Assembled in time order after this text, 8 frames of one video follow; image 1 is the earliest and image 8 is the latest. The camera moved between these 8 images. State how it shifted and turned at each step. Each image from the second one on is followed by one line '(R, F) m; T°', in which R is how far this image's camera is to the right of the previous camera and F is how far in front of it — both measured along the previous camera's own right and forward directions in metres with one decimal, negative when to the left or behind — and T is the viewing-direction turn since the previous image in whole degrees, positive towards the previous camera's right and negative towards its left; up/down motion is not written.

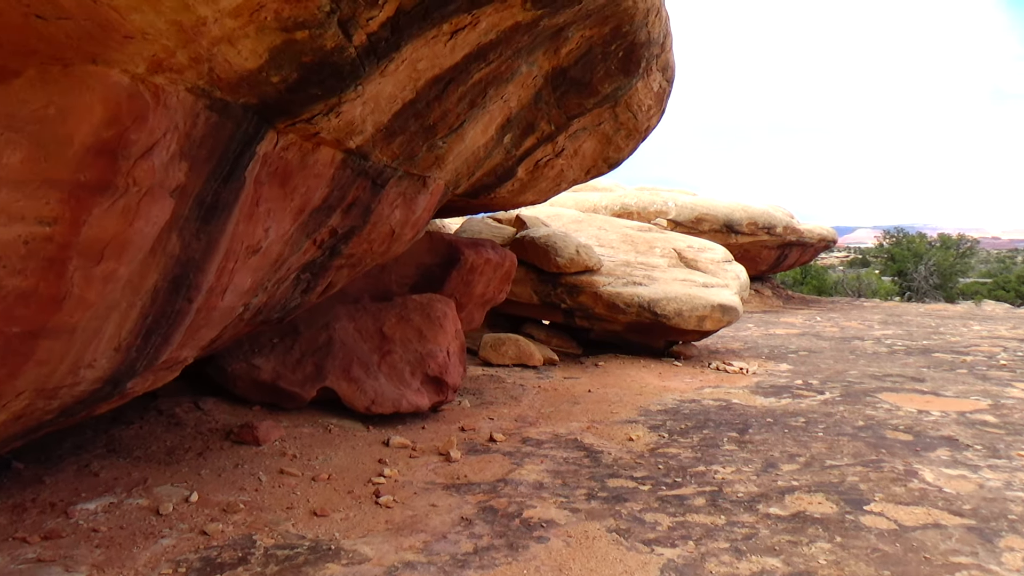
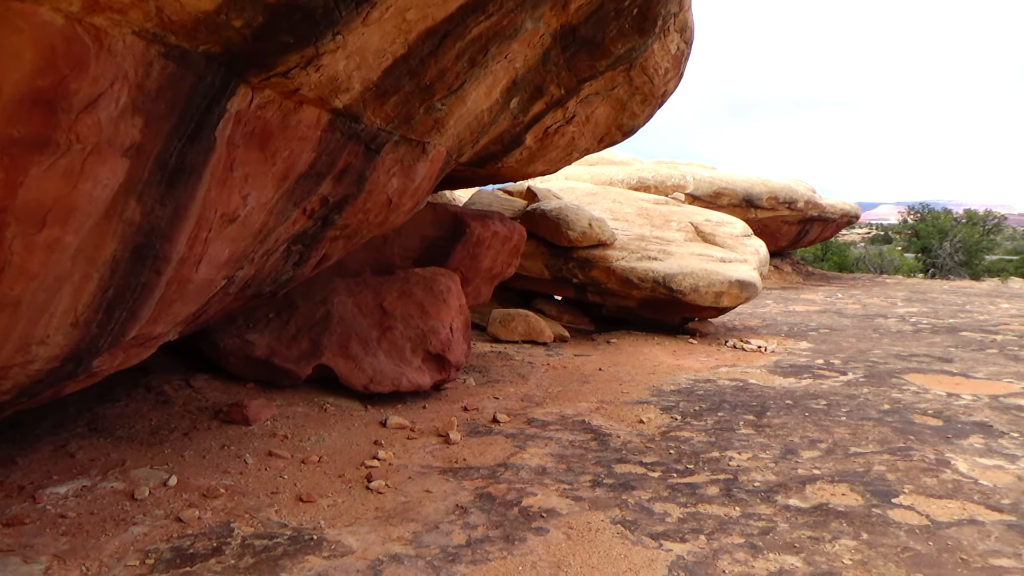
(+0.1, +0.2) m; -1°
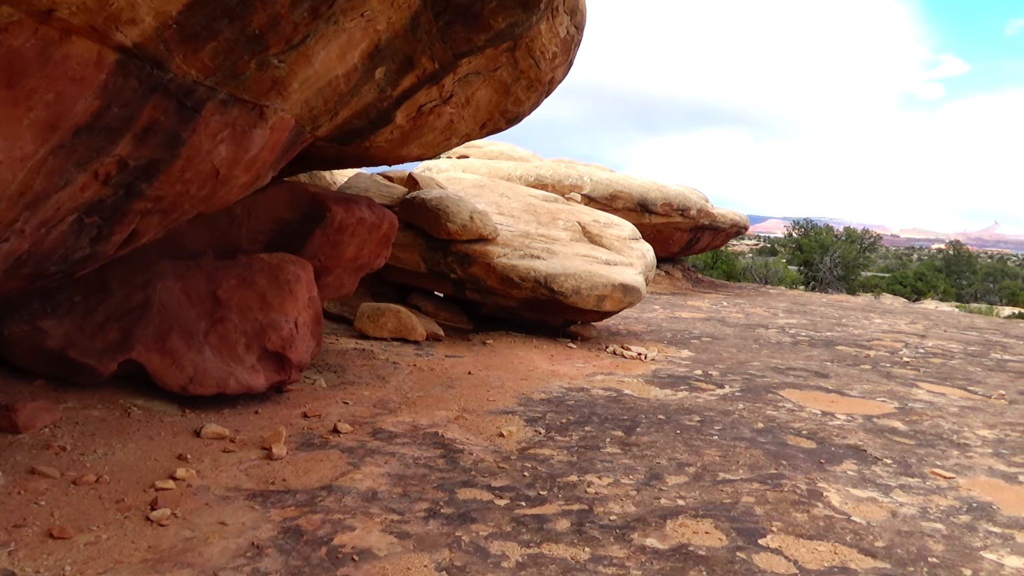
(+0.2, +0.5) m; +7°
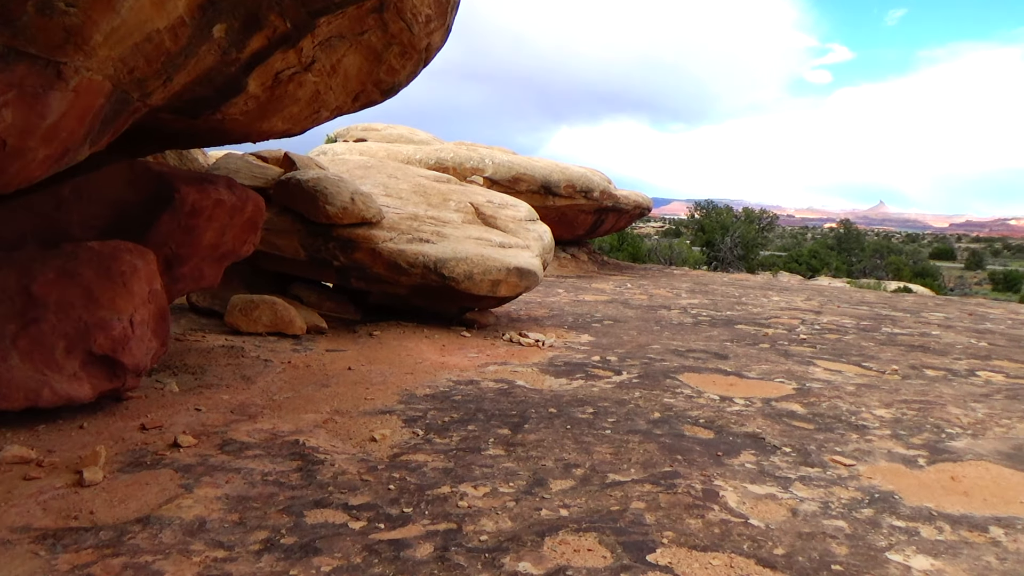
(+0.2, +0.4) m; +6°
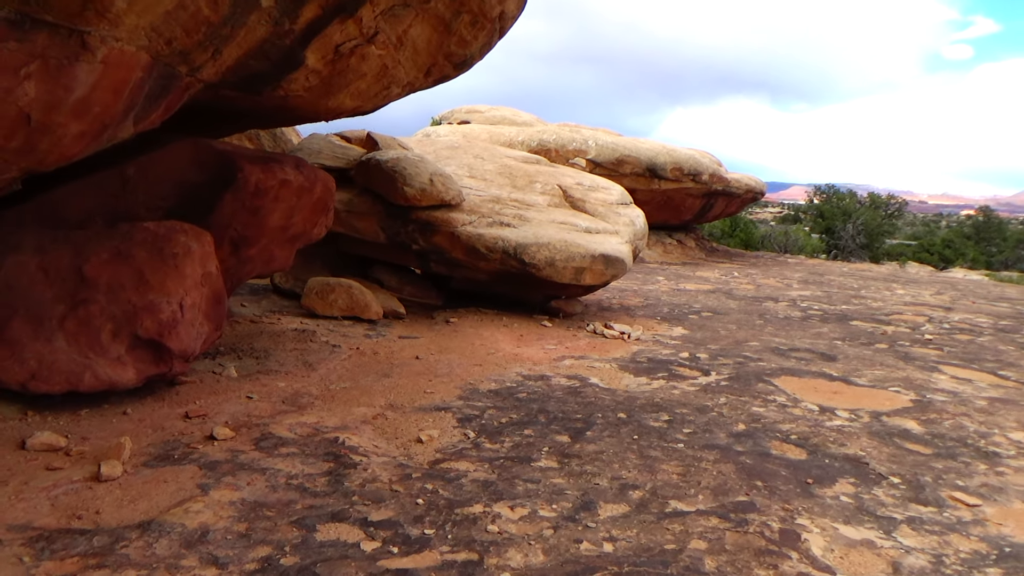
(+0.2, +0.4) m; -8°
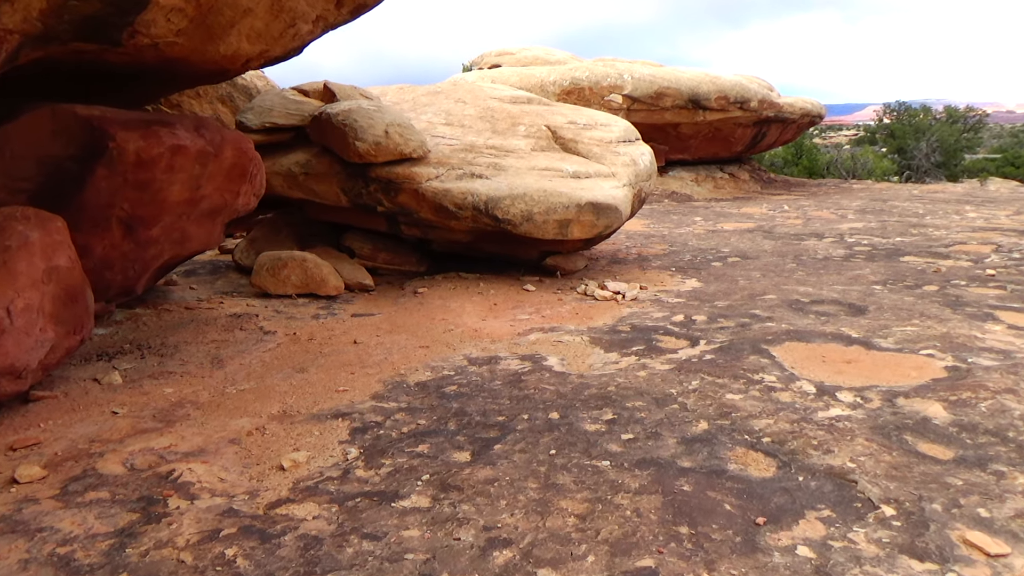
(+0.7, +0.8) m; -5°
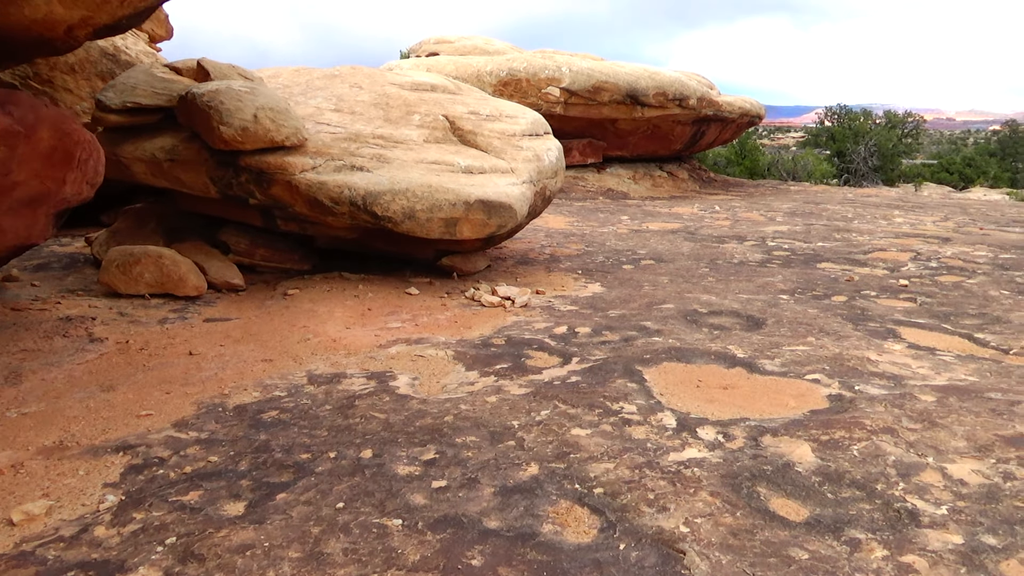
(+0.5, +0.4) m; +3°
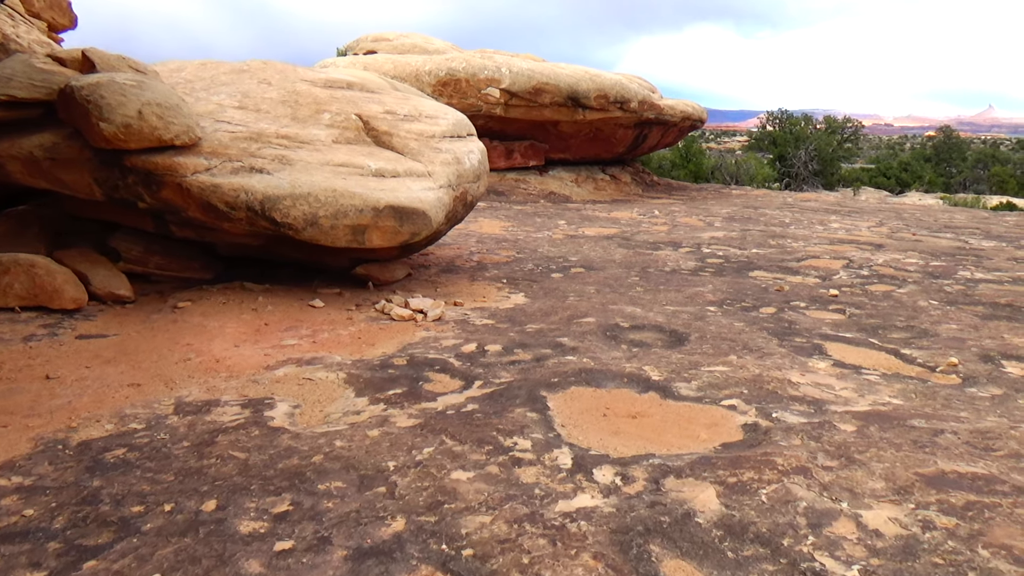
(+0.2, +0.3) m; +4°
